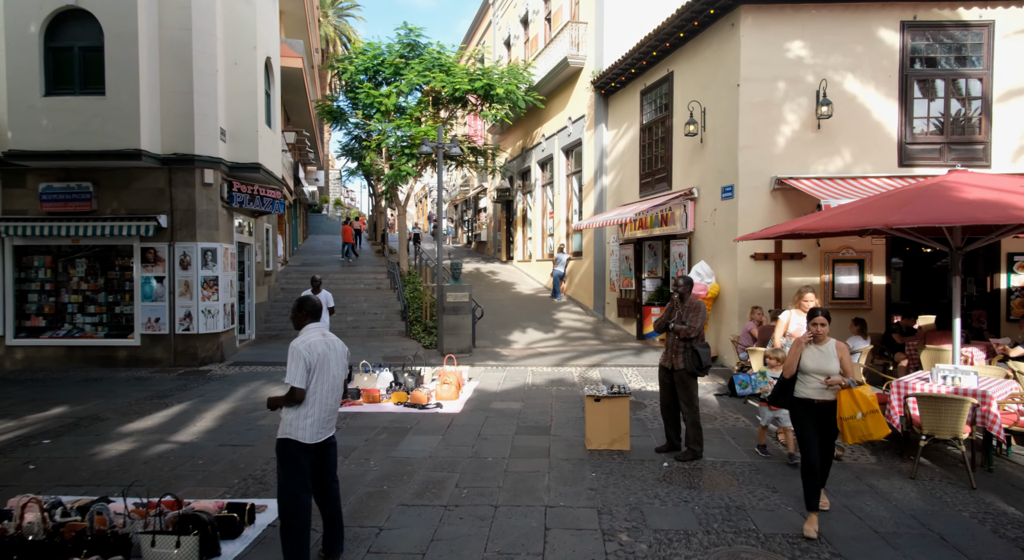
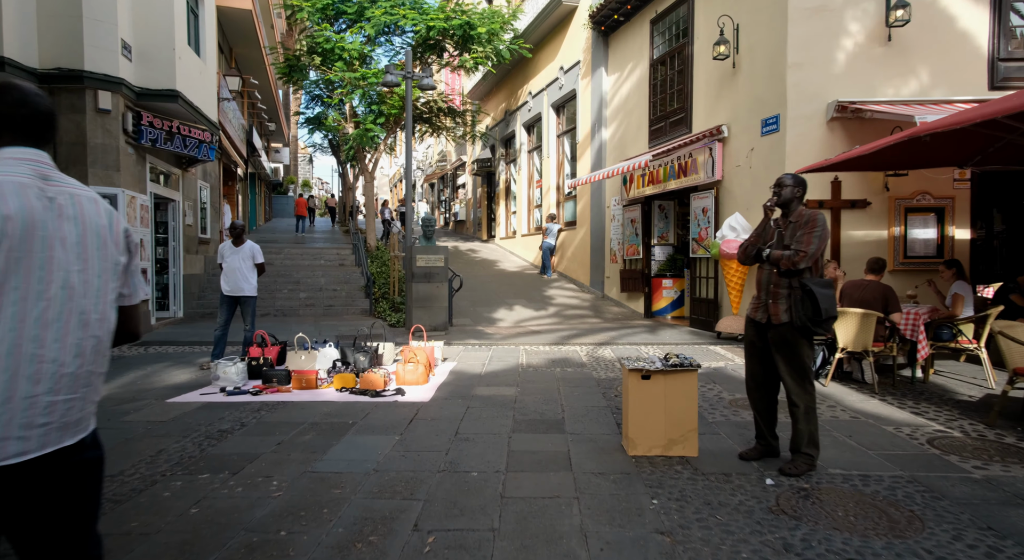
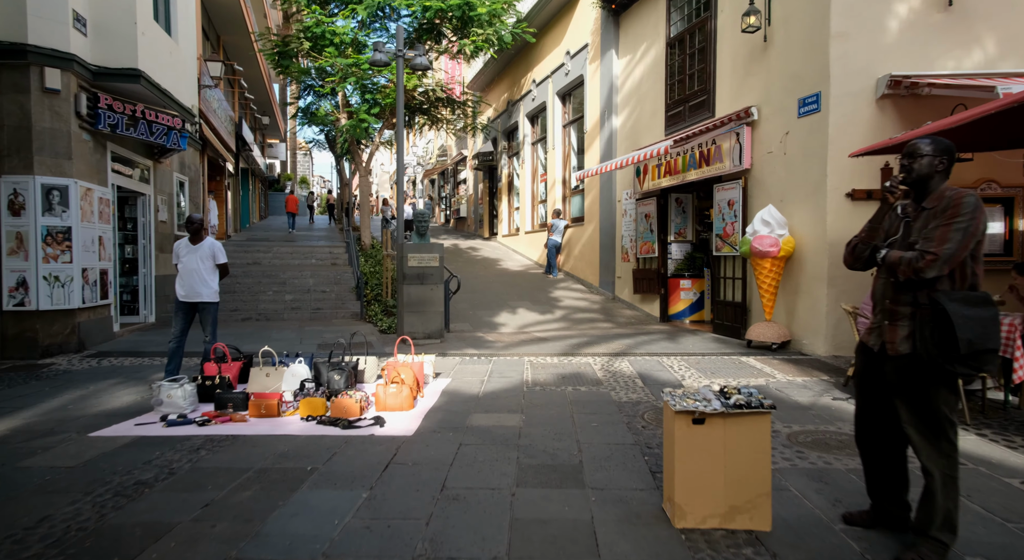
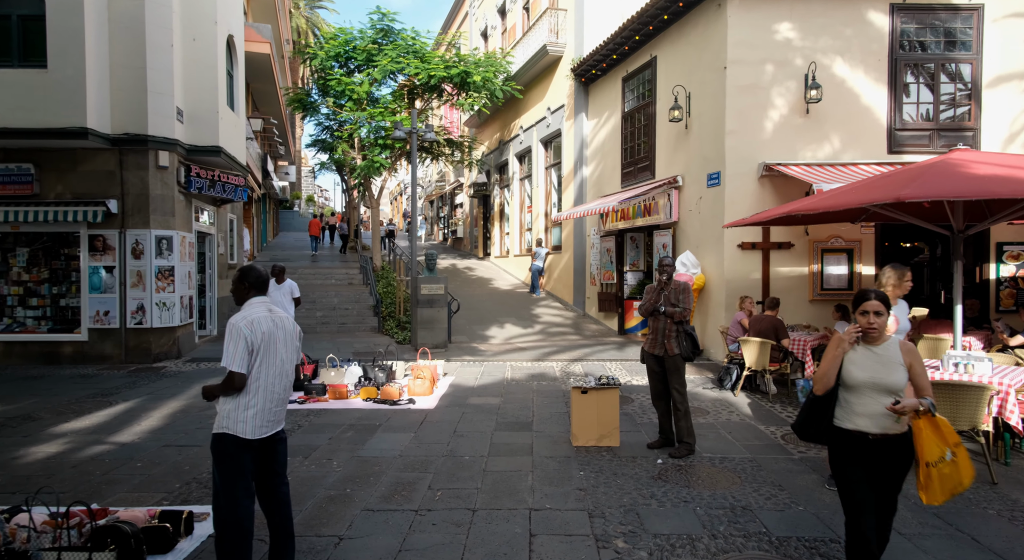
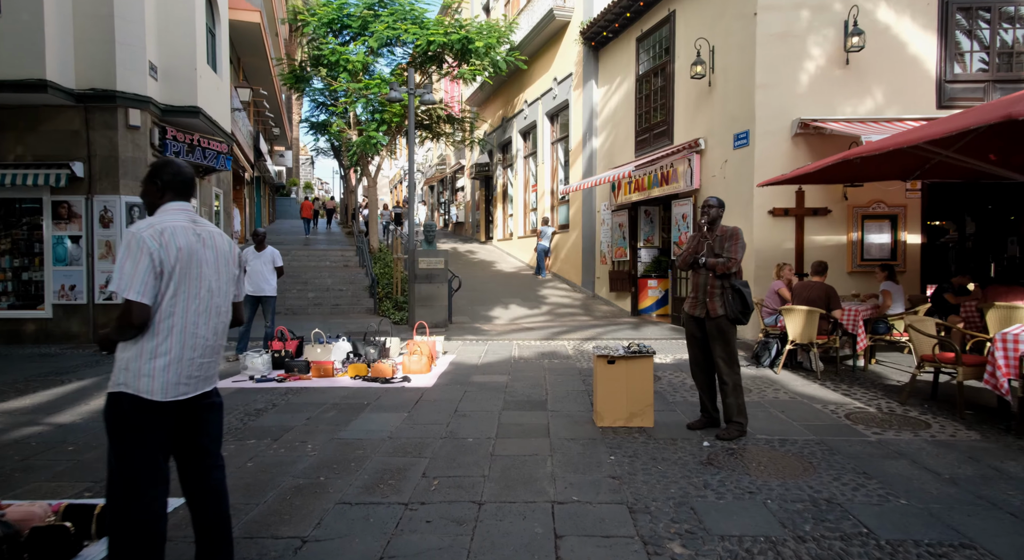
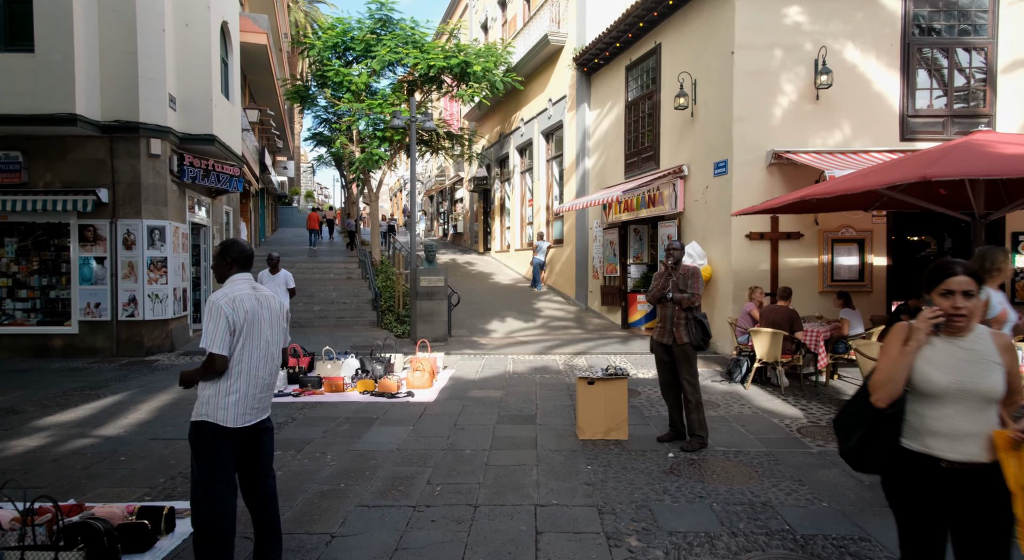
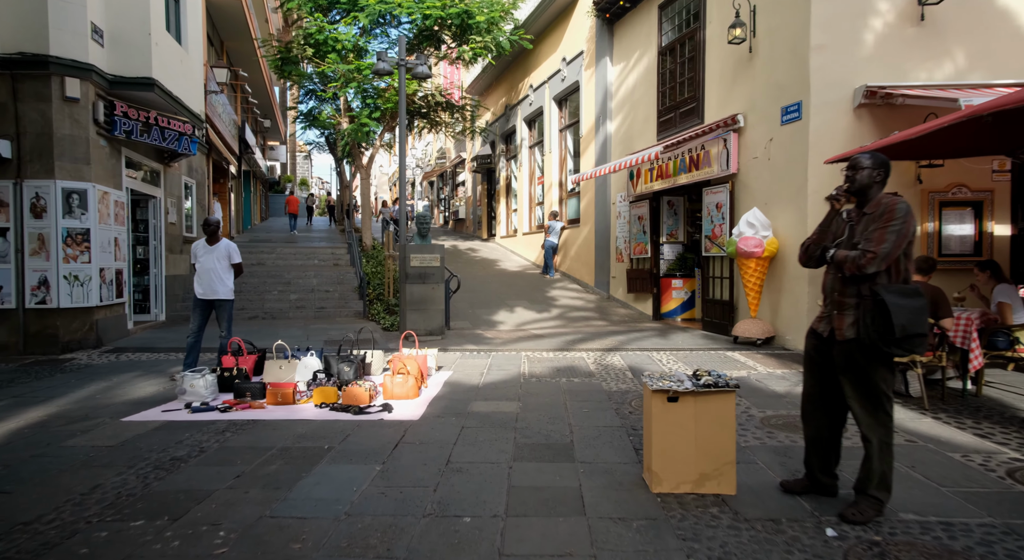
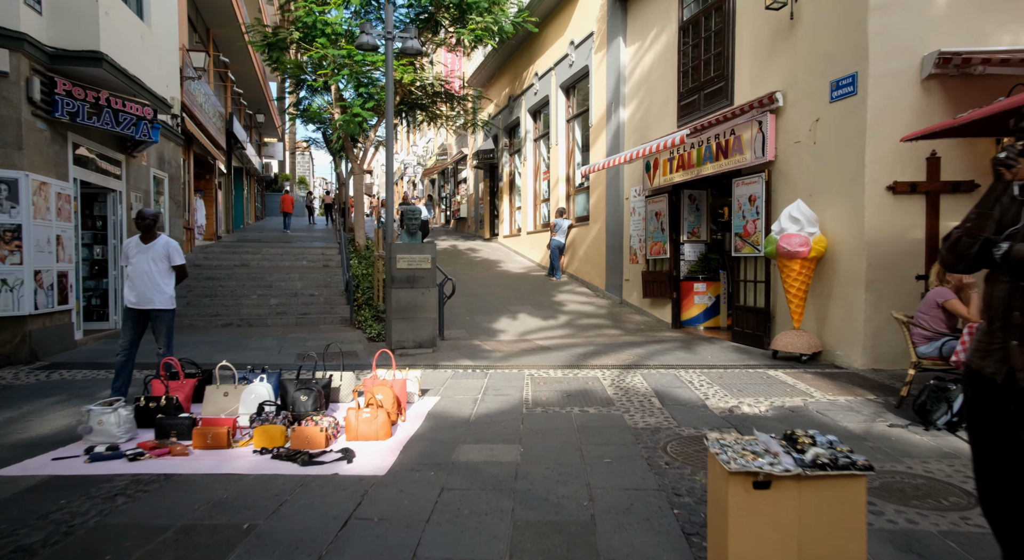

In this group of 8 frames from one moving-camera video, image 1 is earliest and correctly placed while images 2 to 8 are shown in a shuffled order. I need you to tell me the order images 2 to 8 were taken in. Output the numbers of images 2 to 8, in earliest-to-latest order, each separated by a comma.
4, 6, 5, 2, 7, 3, 8
